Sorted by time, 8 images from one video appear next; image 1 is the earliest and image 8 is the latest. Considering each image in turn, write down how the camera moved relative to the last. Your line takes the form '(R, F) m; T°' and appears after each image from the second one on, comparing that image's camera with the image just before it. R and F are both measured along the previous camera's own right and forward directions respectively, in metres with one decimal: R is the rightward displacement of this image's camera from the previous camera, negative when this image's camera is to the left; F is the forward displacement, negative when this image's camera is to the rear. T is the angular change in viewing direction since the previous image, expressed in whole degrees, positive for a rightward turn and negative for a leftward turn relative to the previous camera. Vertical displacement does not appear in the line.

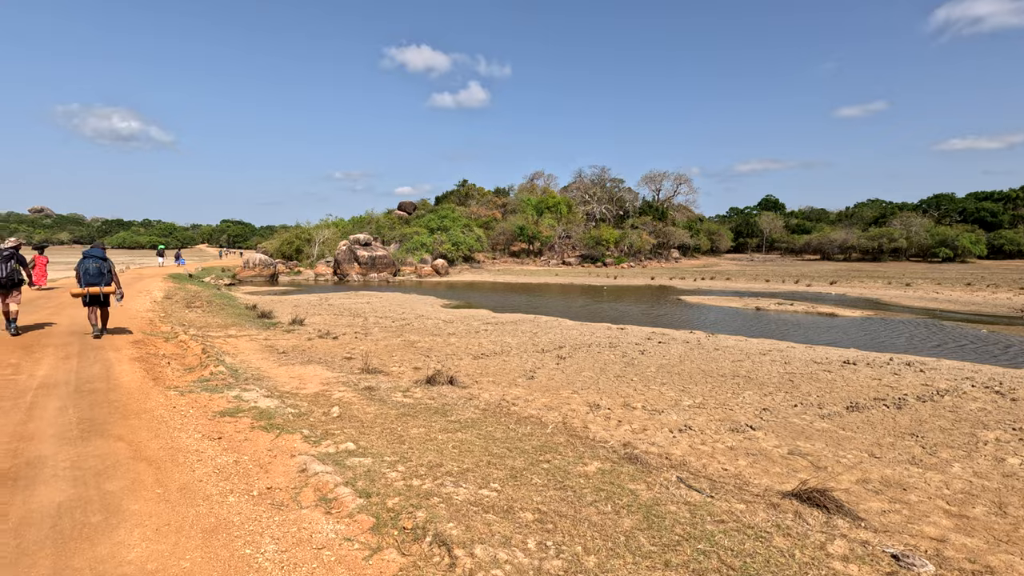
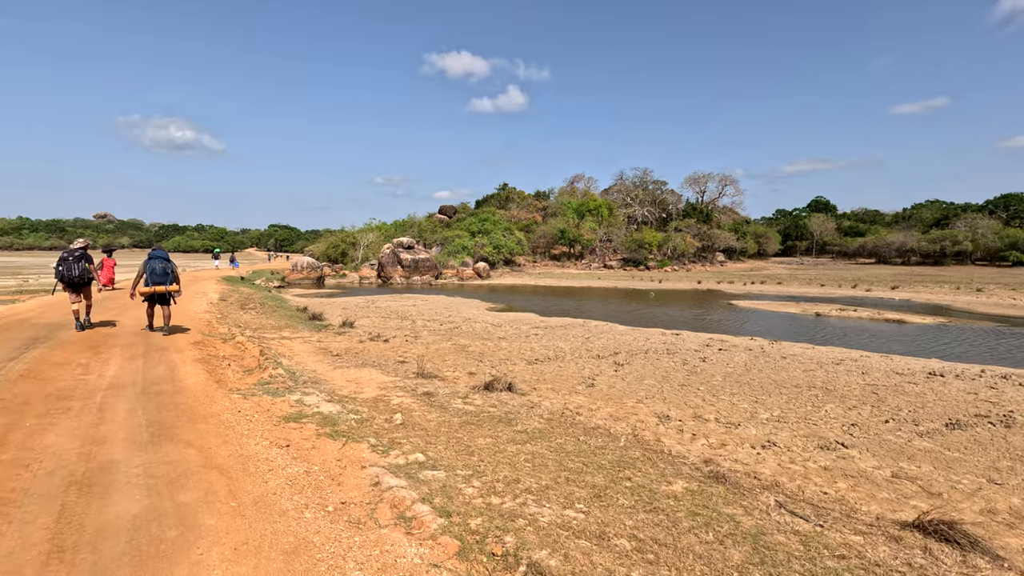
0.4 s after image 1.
(-0.4, +0.3) m; -4°
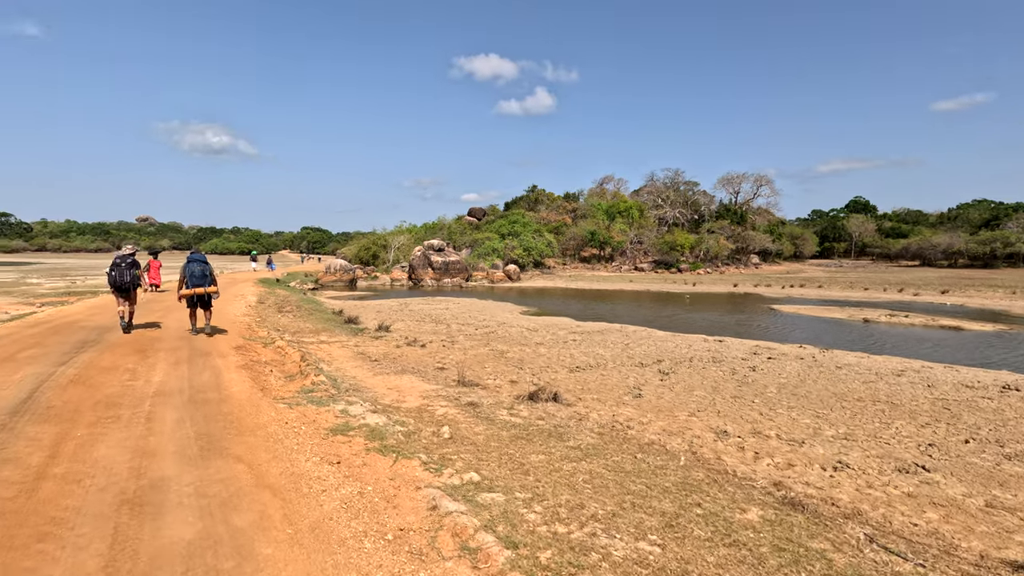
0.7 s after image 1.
(-0.3, +0.3) m; -3°
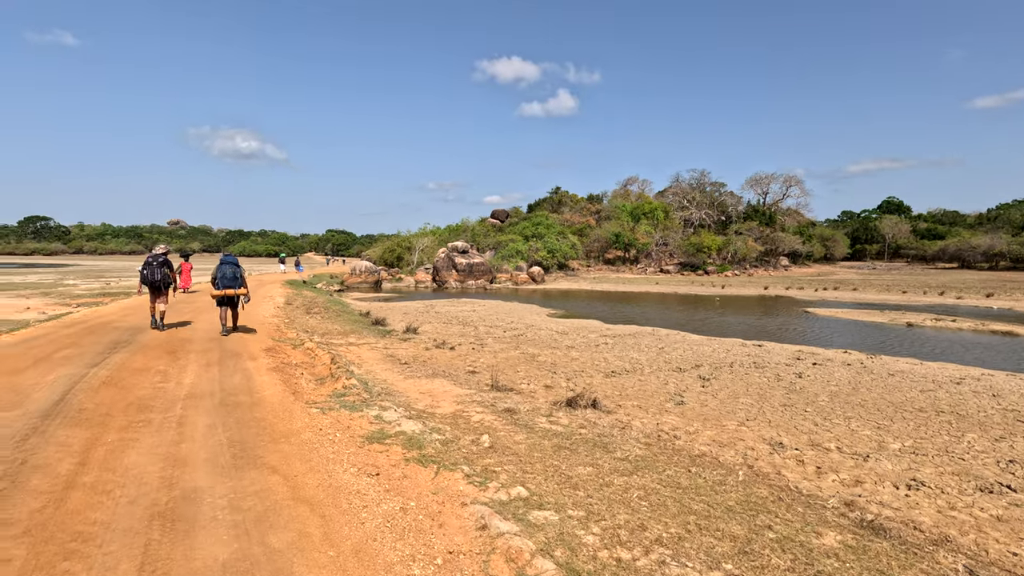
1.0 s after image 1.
(-0.2, +0.3) m; -2°
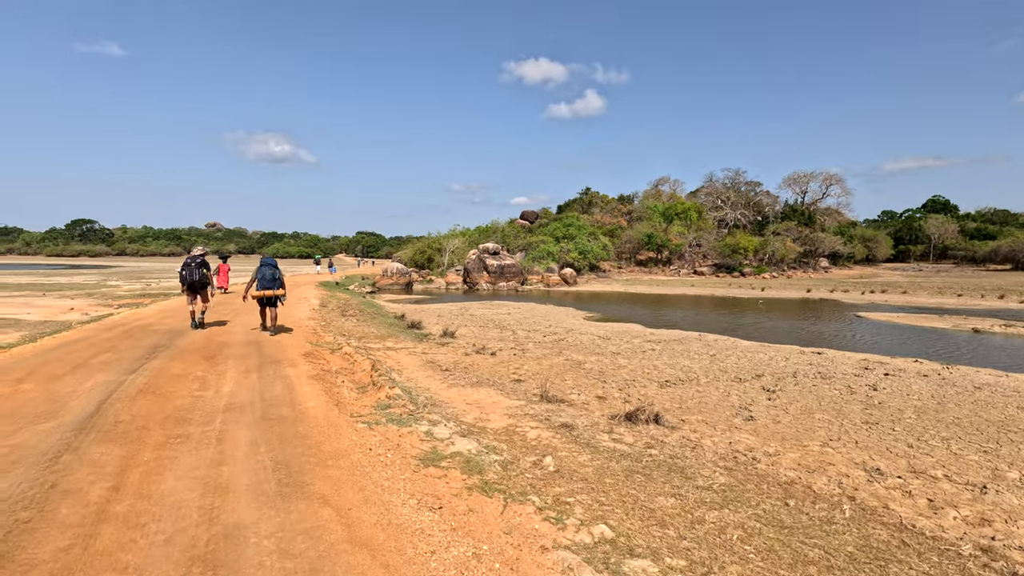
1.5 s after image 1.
(-0.4, +0.6) m; -3°
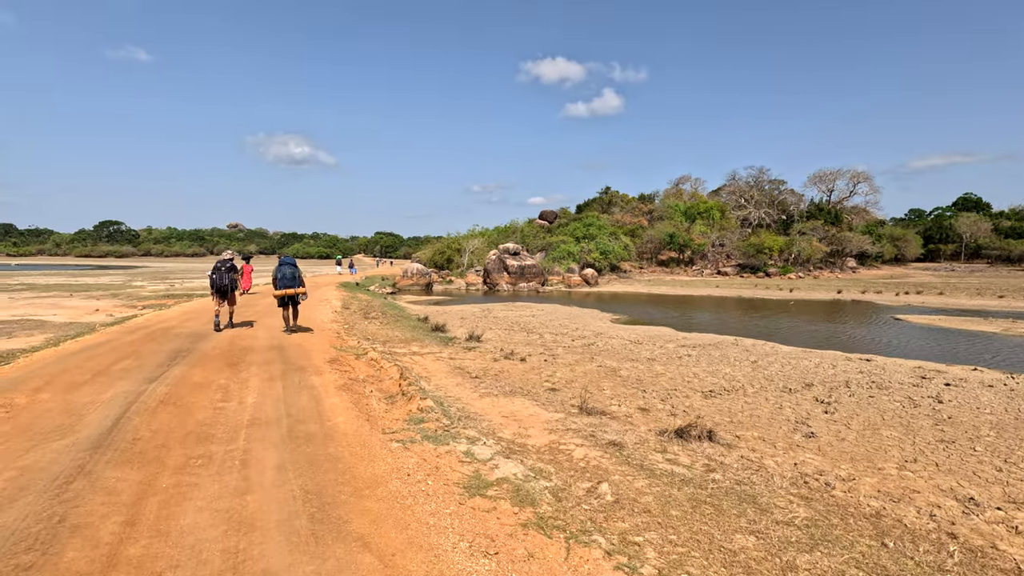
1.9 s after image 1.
(-0.3, +0.5) m; -2°
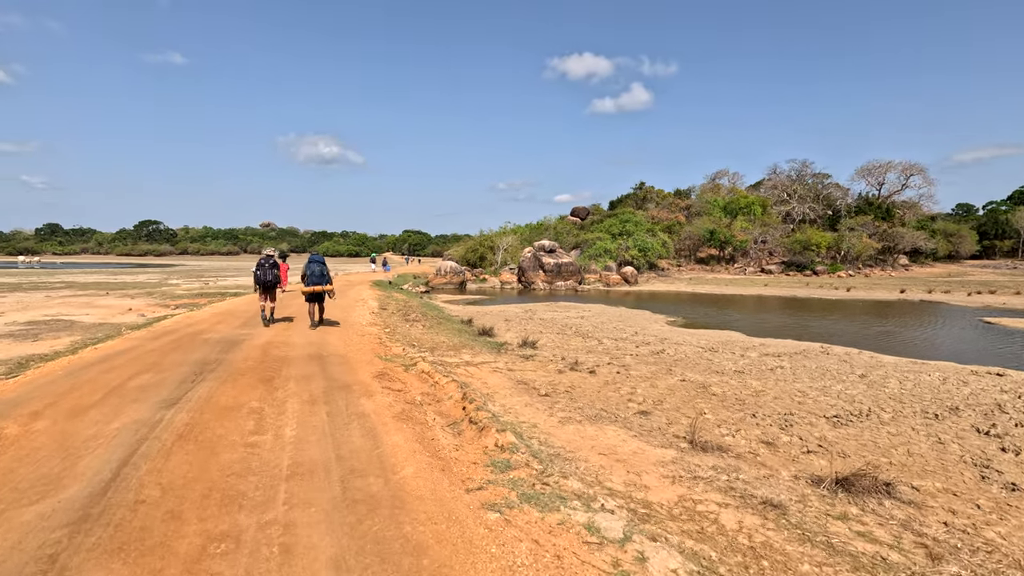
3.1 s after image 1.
(-0.8, +1.6) m; -3°
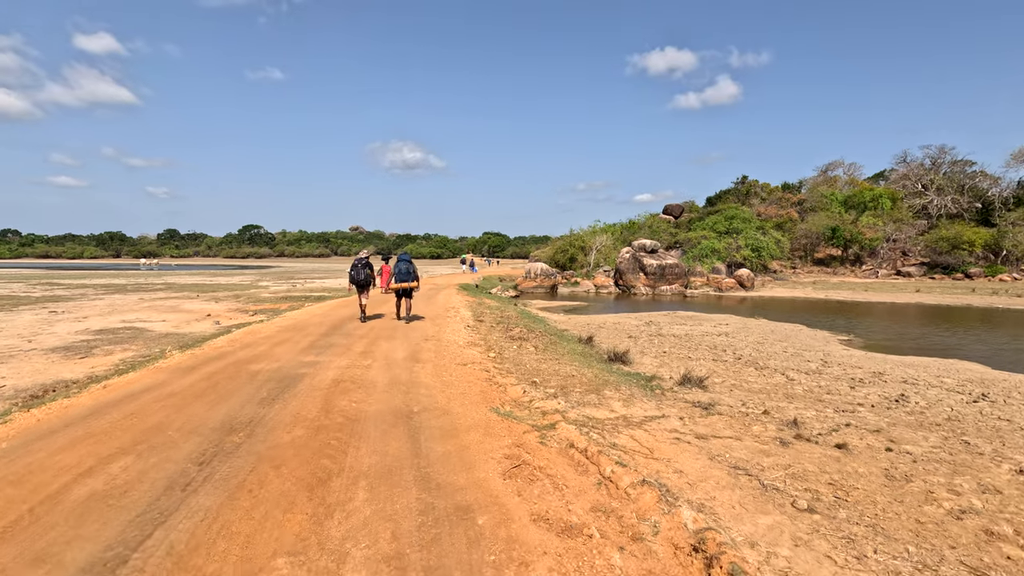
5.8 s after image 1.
(-1.5, +3.8) m; -8°
